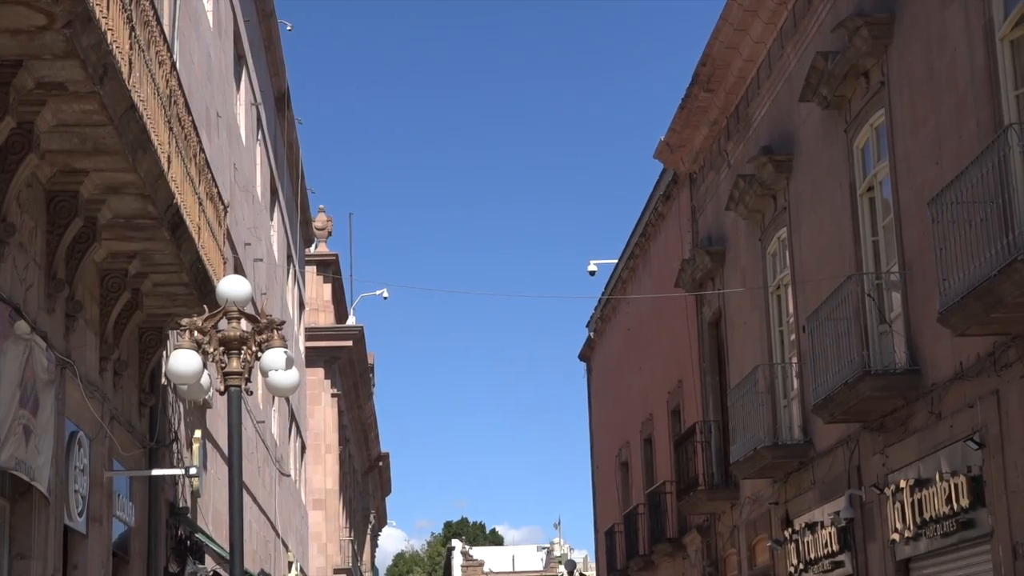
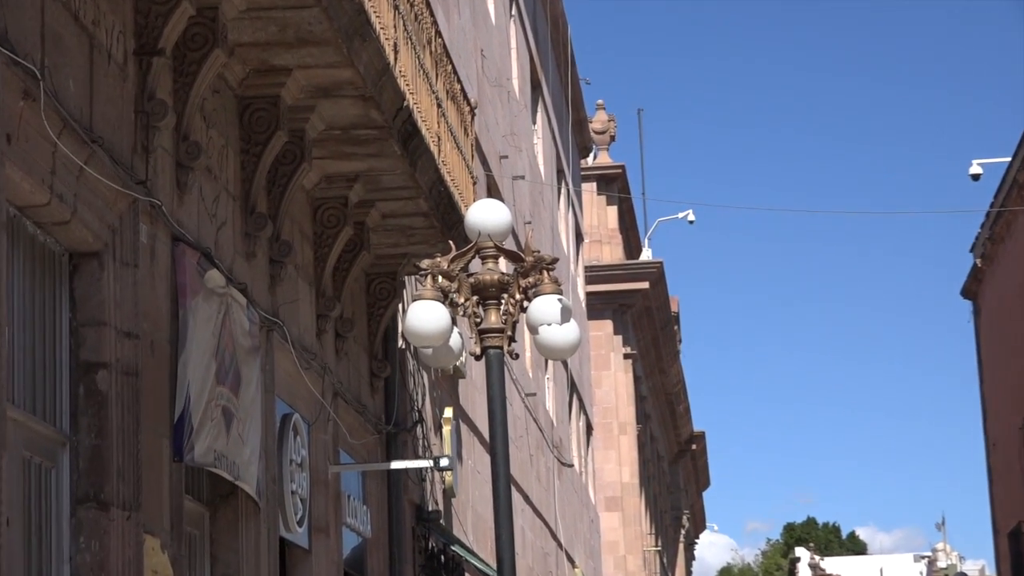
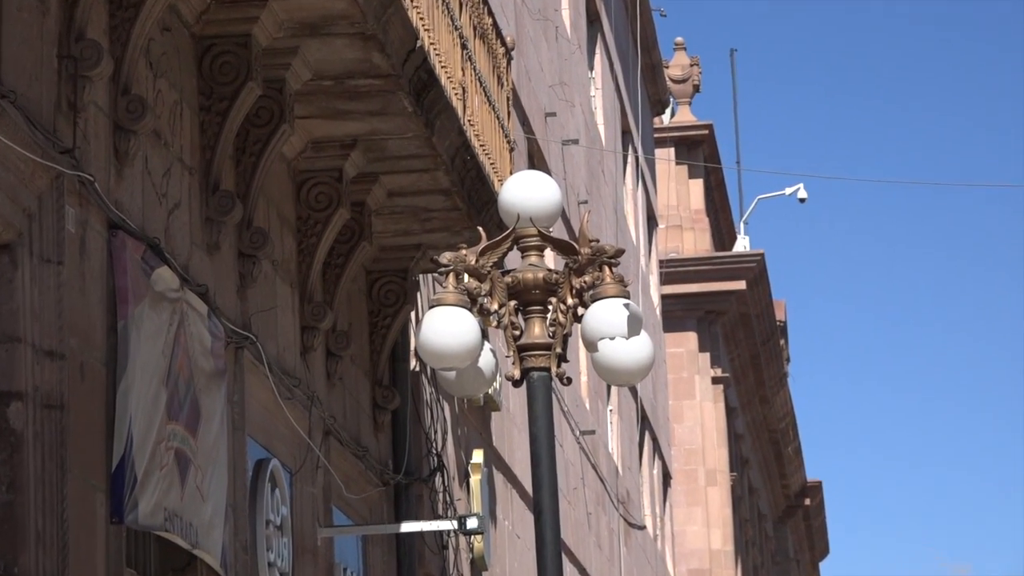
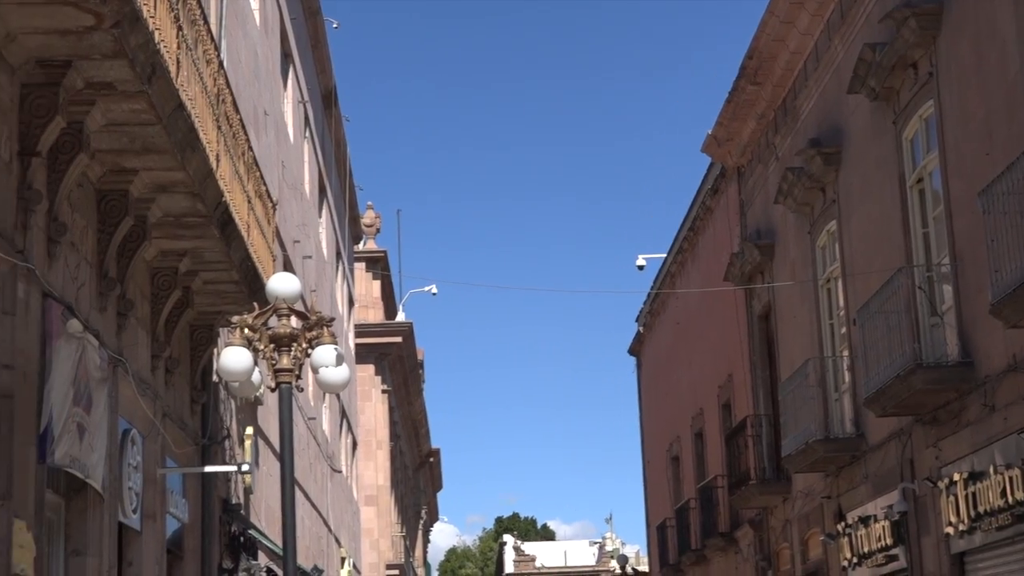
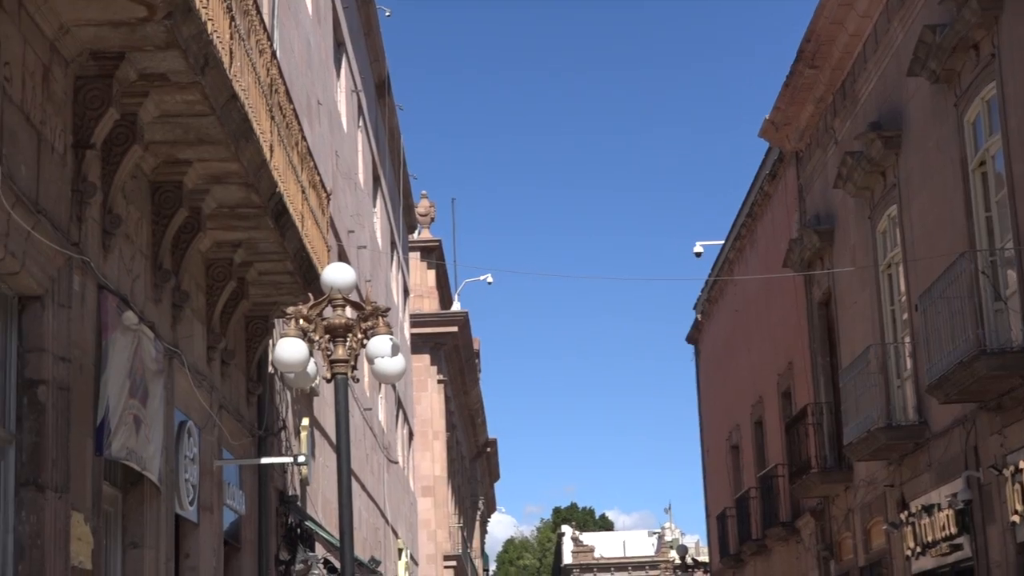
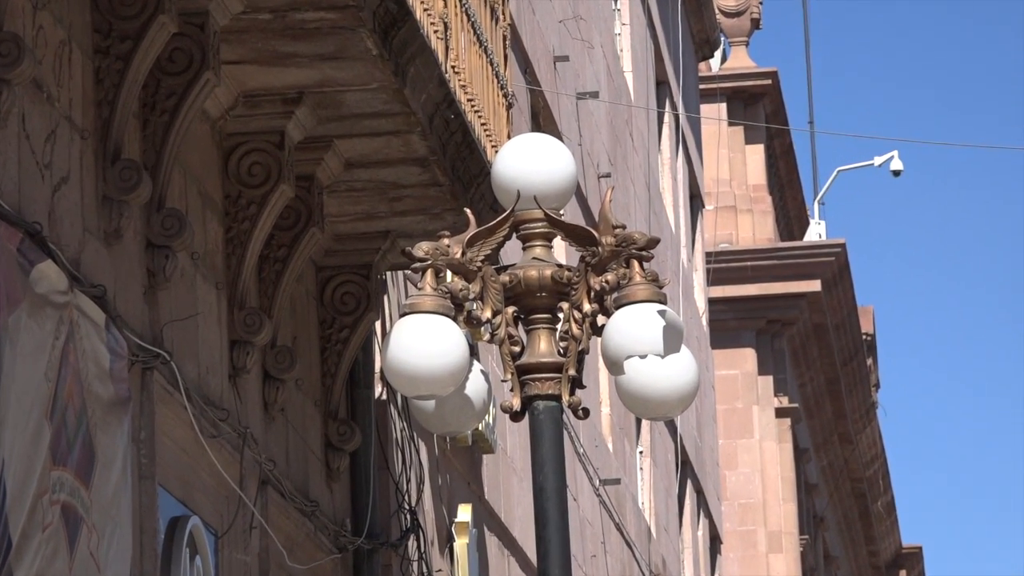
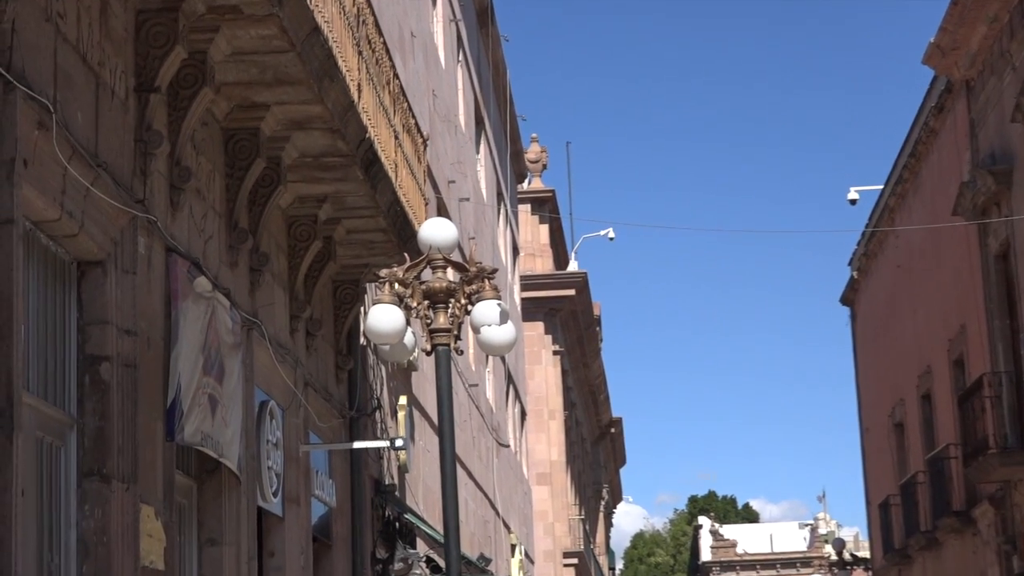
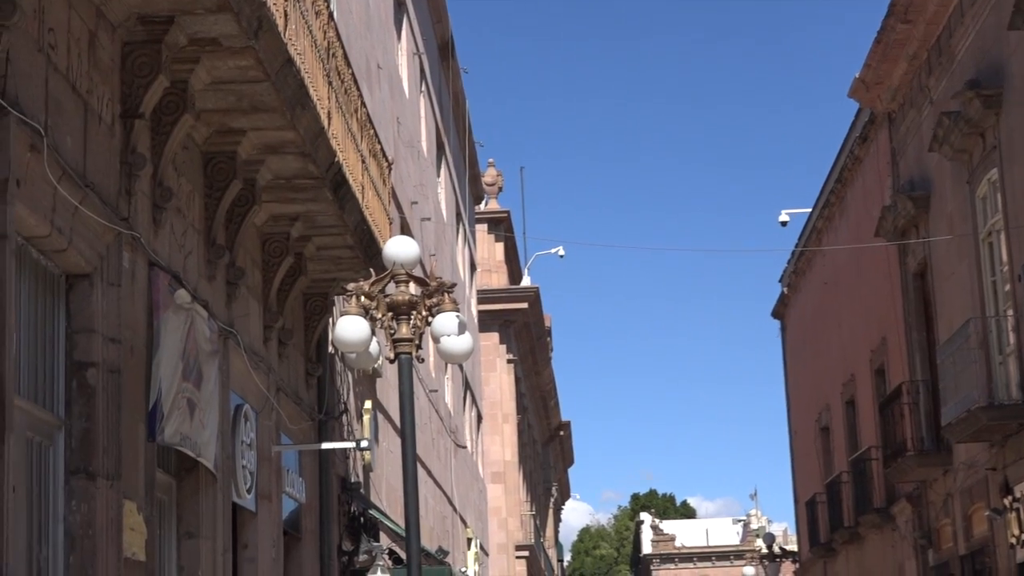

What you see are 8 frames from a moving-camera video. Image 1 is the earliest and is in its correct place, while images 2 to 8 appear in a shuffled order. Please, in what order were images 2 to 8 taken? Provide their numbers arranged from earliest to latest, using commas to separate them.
4, 5, 8, 7, 2, 3, 6
